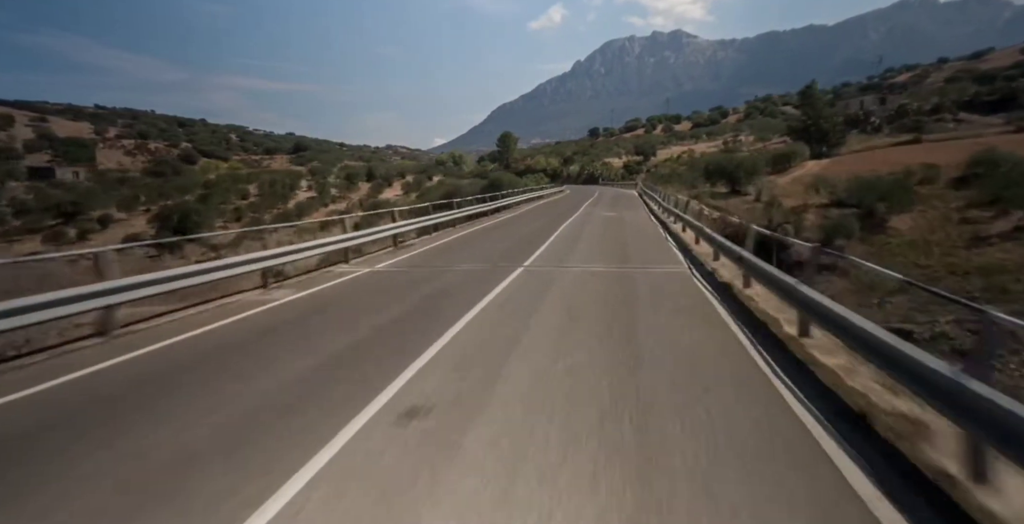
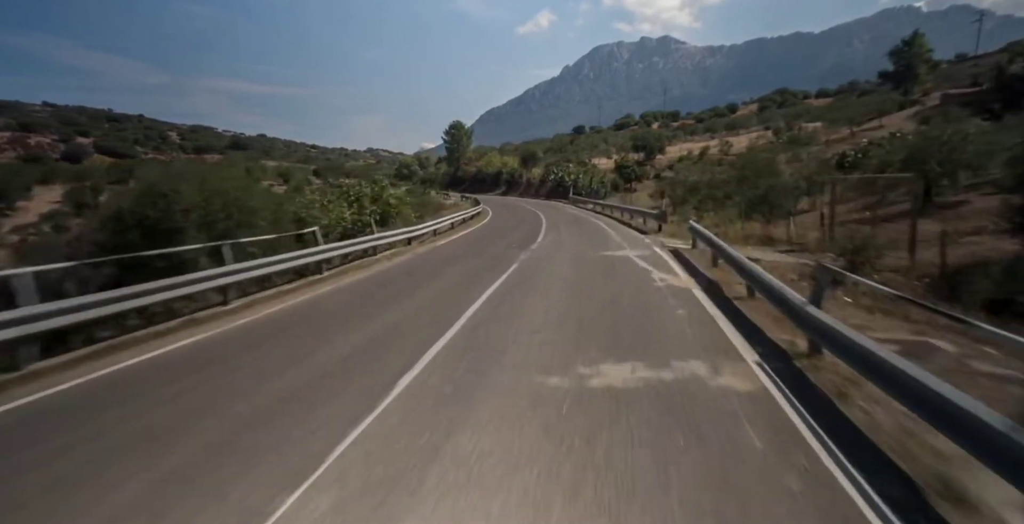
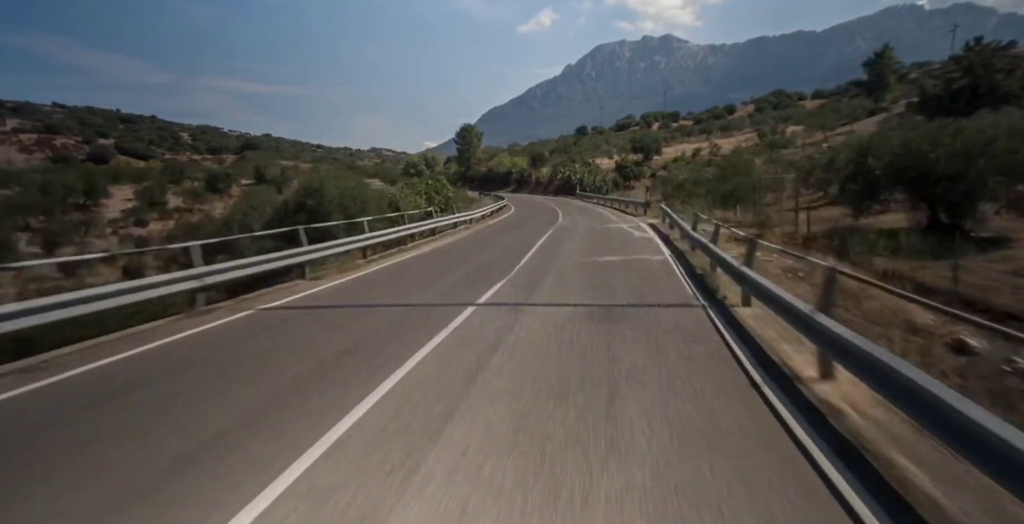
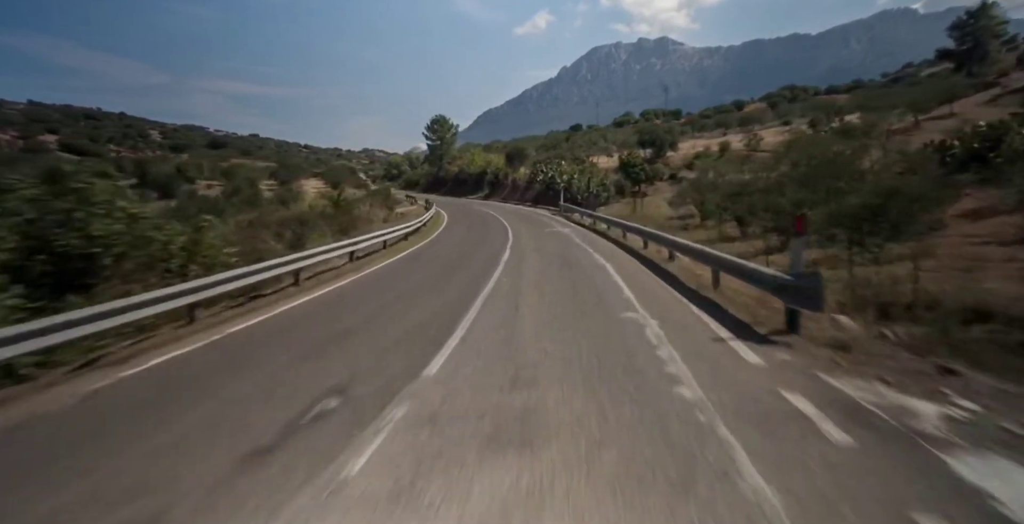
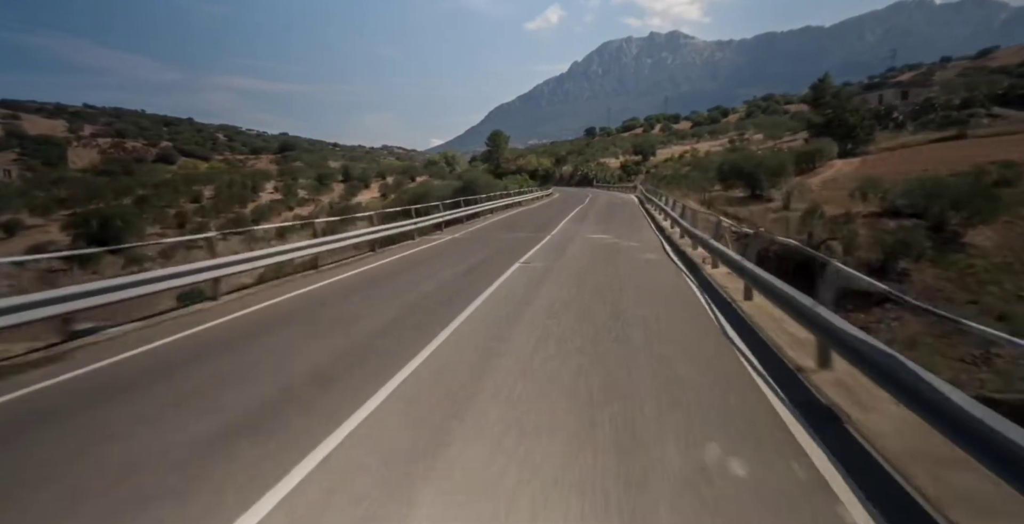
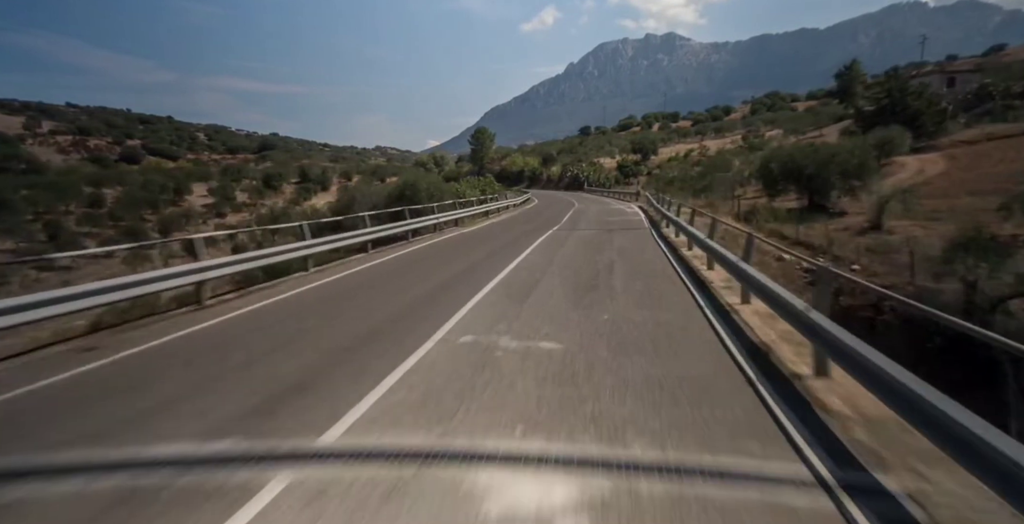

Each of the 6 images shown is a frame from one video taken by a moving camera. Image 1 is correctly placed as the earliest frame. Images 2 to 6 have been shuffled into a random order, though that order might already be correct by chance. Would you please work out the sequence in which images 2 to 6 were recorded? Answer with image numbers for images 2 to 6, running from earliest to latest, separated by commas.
5, 6, 3, 2, 4
